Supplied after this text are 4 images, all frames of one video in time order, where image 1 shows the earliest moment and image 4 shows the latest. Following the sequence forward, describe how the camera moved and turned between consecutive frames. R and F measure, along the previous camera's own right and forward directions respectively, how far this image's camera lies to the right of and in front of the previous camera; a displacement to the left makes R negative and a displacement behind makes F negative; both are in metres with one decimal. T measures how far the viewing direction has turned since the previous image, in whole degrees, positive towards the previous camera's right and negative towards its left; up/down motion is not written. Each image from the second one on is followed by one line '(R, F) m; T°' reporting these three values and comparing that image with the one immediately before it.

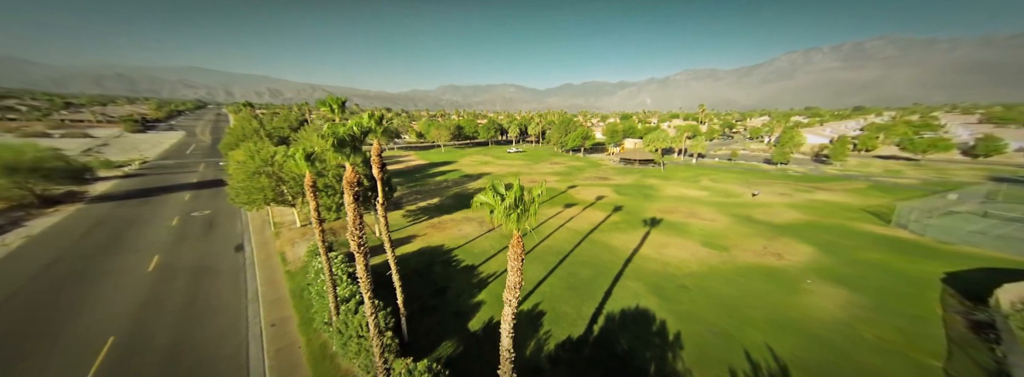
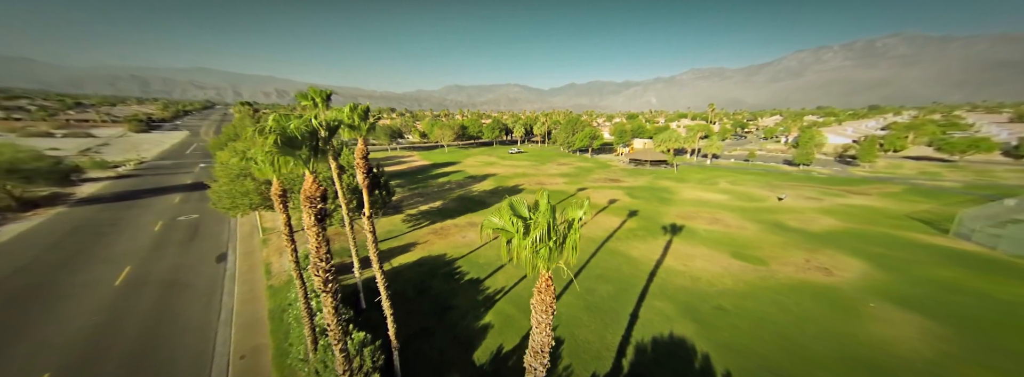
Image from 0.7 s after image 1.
(-0.4, +2.3) m; -1°
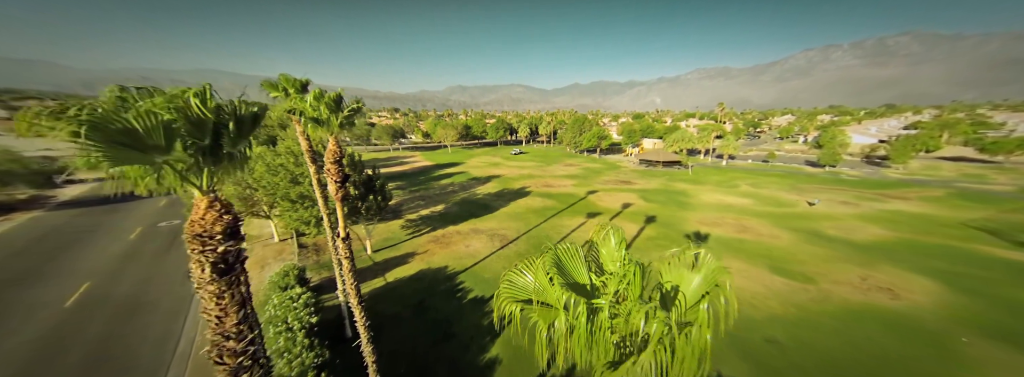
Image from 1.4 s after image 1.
(-0.4, +2.4) m; -1°
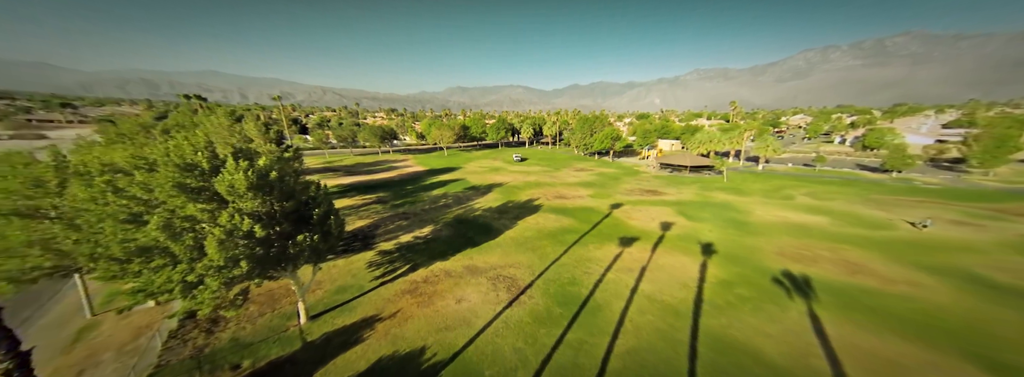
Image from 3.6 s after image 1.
(-0.8, +8.1) m; 0°
